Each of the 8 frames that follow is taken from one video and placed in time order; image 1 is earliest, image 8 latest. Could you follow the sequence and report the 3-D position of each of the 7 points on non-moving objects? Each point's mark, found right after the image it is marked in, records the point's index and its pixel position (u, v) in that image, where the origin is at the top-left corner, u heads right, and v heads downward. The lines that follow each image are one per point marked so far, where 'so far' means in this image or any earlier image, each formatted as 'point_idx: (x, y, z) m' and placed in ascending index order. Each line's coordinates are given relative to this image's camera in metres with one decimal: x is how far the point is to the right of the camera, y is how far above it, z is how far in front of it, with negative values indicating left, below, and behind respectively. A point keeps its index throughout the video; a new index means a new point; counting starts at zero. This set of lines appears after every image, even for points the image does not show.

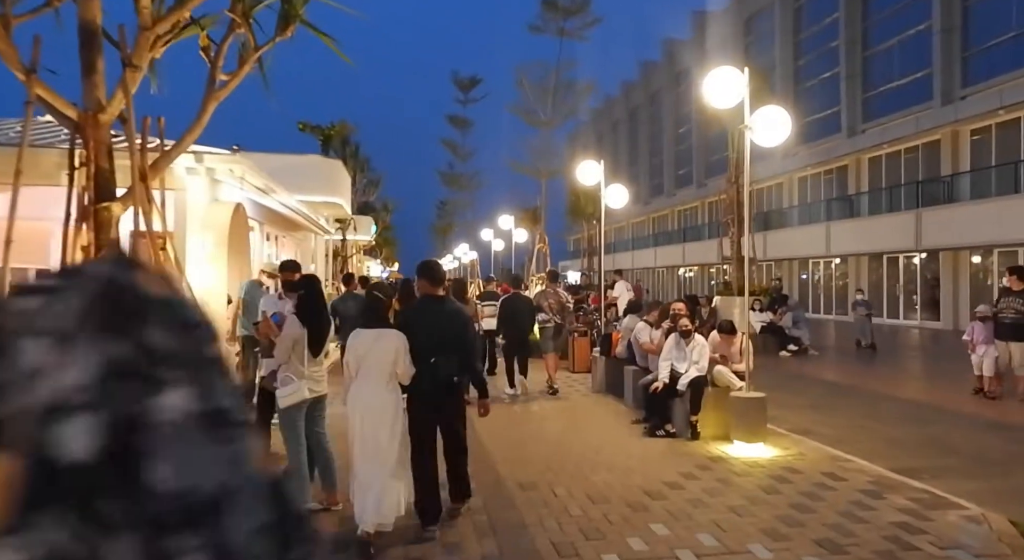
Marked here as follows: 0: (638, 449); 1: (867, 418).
0: (+1.5, -2.0, +8.3) m
1: (+5.0, -2.0, +9.7) m
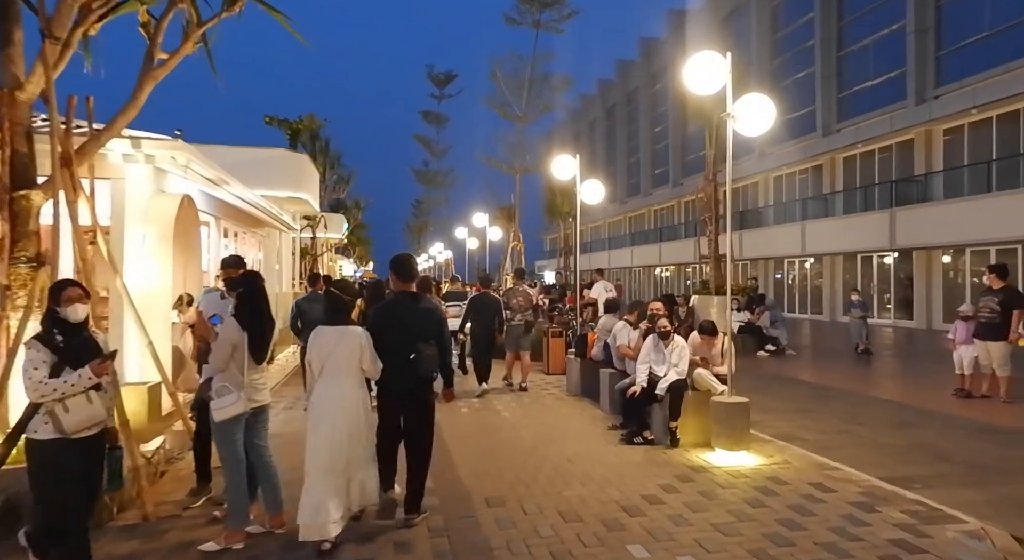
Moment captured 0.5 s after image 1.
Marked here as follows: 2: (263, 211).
0: (+1.1, -2.0, +7.7) m
1: (+4.6, -1.9, +9.3) m
2: (-6.0, +1.7, +16.5) m
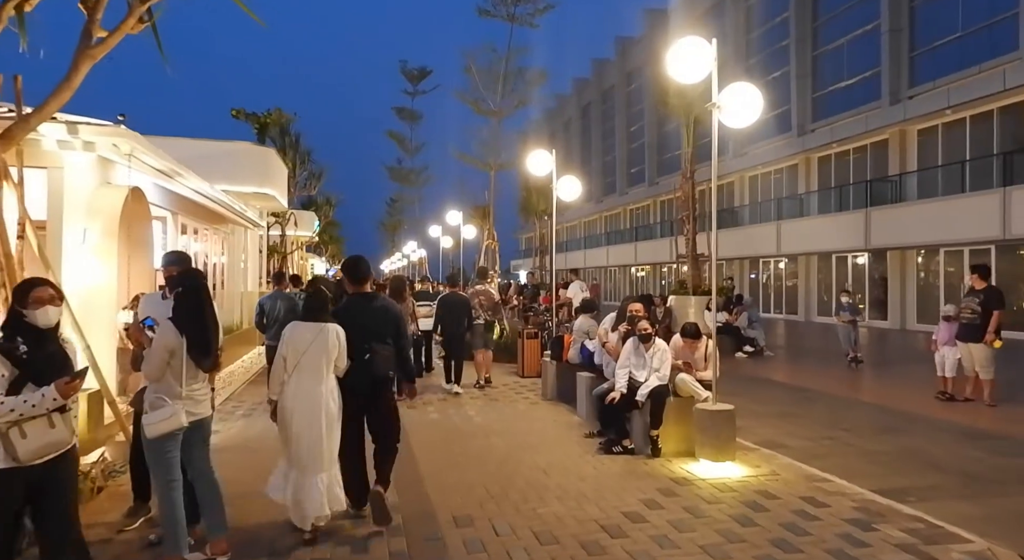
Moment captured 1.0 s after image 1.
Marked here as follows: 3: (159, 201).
0: (+0.8, -2.0, +7.3) m
1: (+4.2, -1.9, +8.9) m
2: (-6.6, +1.7, +15.8) m
3: (-6.1, +1.4, +11.7) m
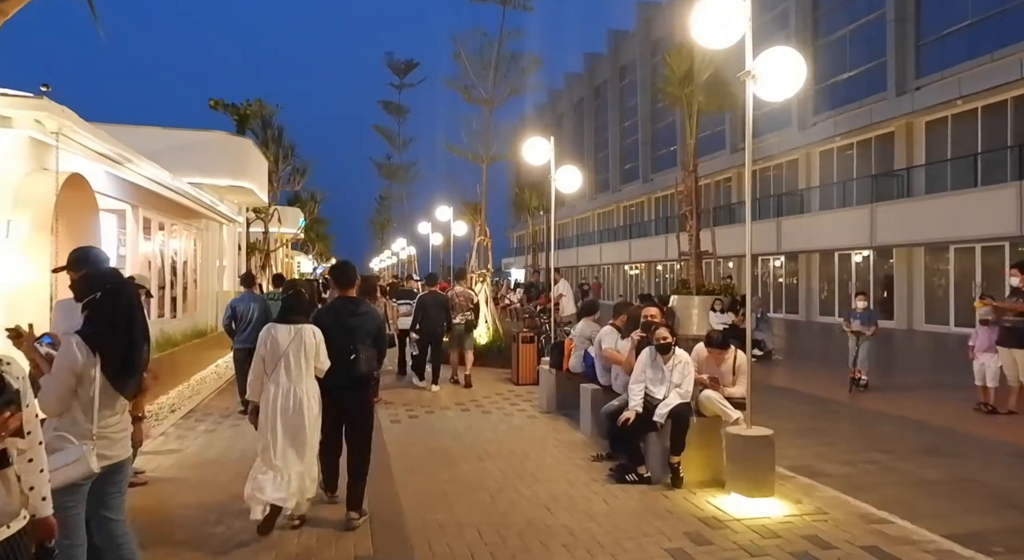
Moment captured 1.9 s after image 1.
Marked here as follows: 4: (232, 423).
0: (+0.8, -2.0, +6.2) m
1: (+4.2, -1.9, +7.9) m
2: (-6.8, +1.7, +14.6) m
3: (-6.2, +1.4, +10.5) m
4: (-4.3, -2.2, +10.4) m
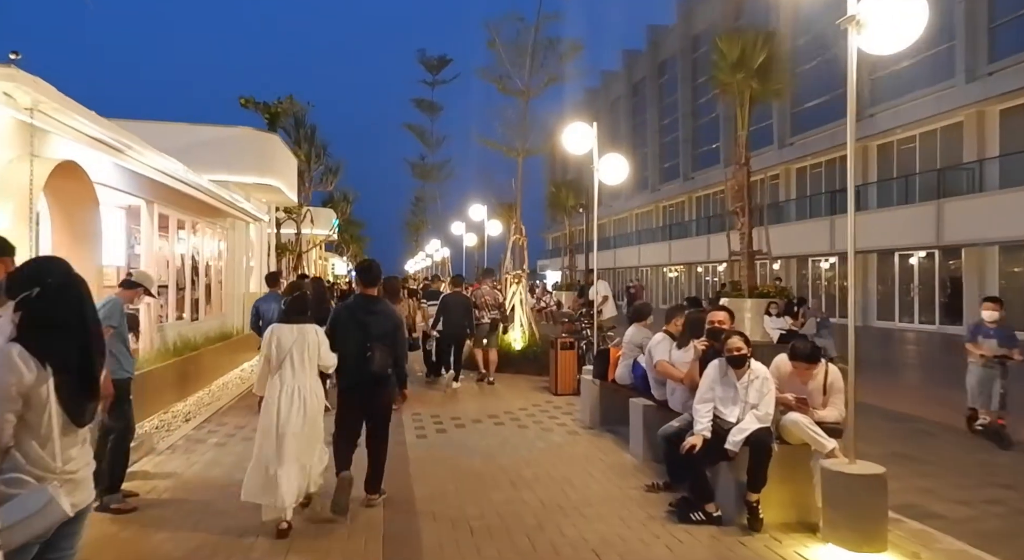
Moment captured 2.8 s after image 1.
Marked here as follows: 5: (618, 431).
0: (+1.1, -2.0, +5.1) m
1: (+4.6, -1.9, +6.6) m
2: (-6.0, +1.7, +13.8) m
3: (-5.6, +1.4, +9.8) m
4: (-3.7, -2.2, +9.5) m
5: (+1.4, -2.0, +9.2) m
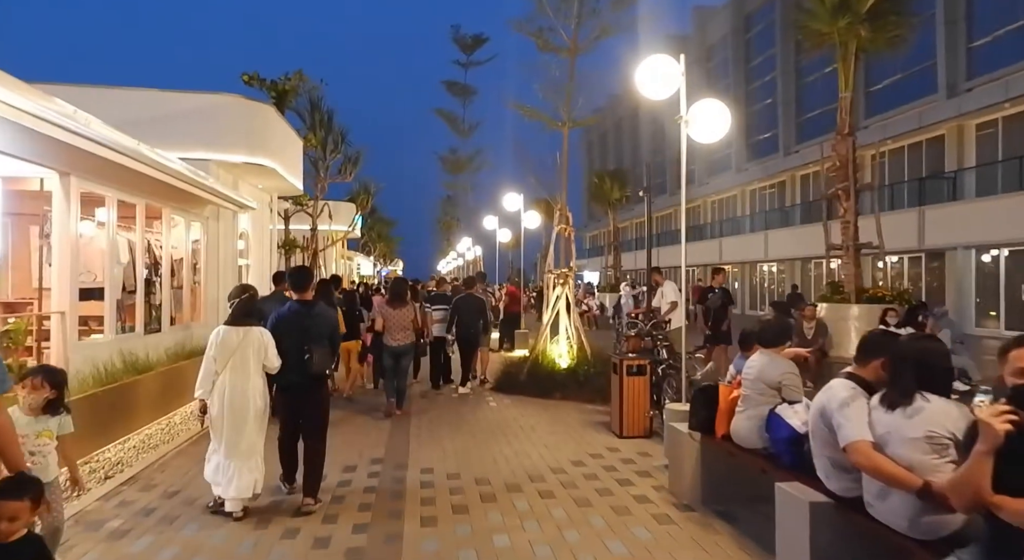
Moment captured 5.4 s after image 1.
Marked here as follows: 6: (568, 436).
0: (+1.4, -2.0, +1.8) m
1: (+4.9, -1.9, +3.1) m
2: (-5.3, +1.7, +10.9) m
3: (-5.1, +1.4, +6.8) m
4: (-3.2, -2.2, +6.4) m
5: (+1.9, -2.0, +5.9) m
6: (+0.8, -2.1, +9.3) m
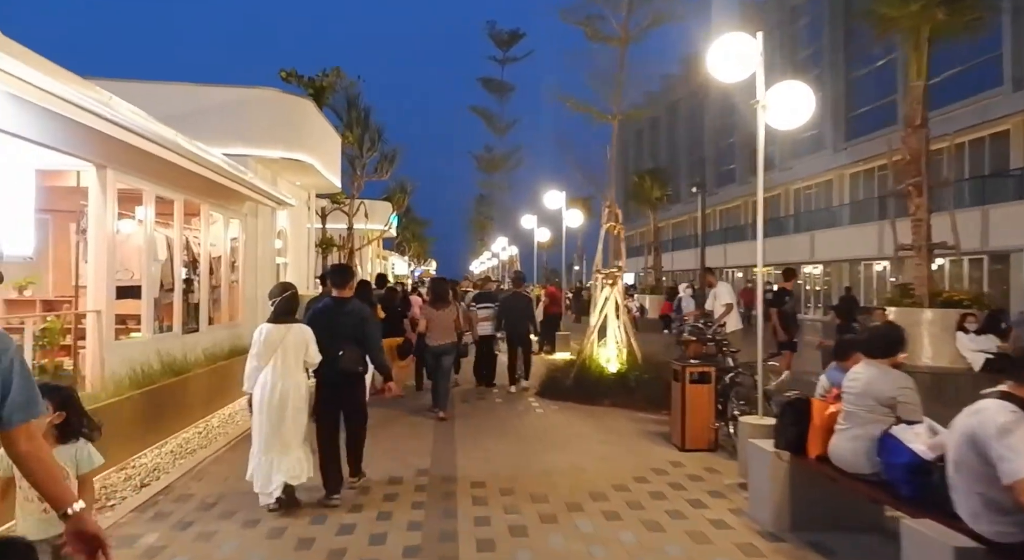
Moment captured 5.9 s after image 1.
0: (+1.7, -2.0, +1.1) m
1: (+5.3, -1.9, +2.3) m
2: (-4.5, +1.7, +10.5) m
3: (-4.5, +1.4, +6.4) m
4: (-2.7, -2.2, +6.0) m
5: (+2.4, -2.0, +5.2) m
6: (+1.4, -2.1, +8.7) m
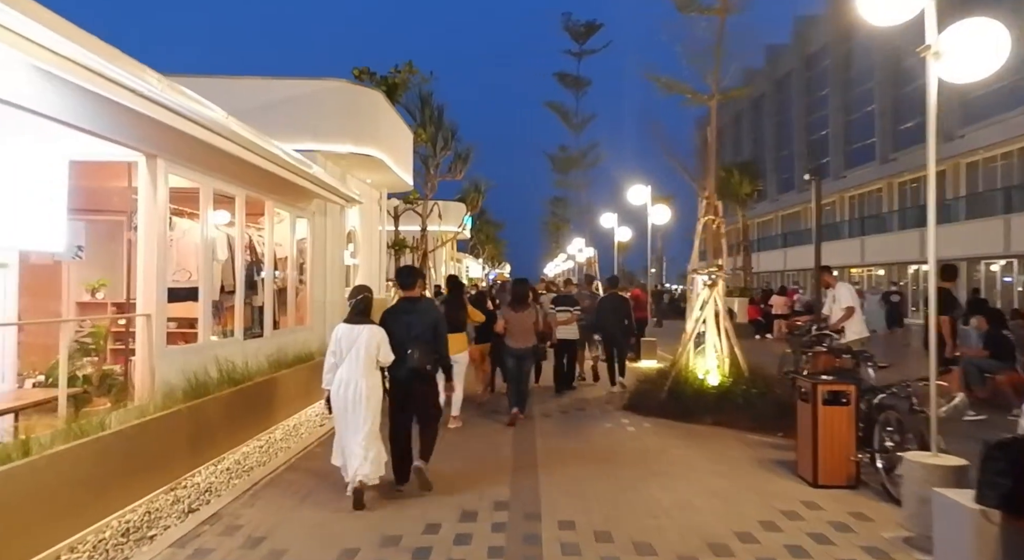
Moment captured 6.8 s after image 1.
0: (+1.9, -2.0, -0.3) m
1: (+5.6, -1.9, +0.5) m
2: (-3.3, +1.7, +9.8) m
3: (-3.8, +1.4, +5.7) m
4: (-2.0, -2.2, +5.0) m
5: (+3.0, -2.0, +3.7) m
6: (+2.4, -2.1, +7.3) m
